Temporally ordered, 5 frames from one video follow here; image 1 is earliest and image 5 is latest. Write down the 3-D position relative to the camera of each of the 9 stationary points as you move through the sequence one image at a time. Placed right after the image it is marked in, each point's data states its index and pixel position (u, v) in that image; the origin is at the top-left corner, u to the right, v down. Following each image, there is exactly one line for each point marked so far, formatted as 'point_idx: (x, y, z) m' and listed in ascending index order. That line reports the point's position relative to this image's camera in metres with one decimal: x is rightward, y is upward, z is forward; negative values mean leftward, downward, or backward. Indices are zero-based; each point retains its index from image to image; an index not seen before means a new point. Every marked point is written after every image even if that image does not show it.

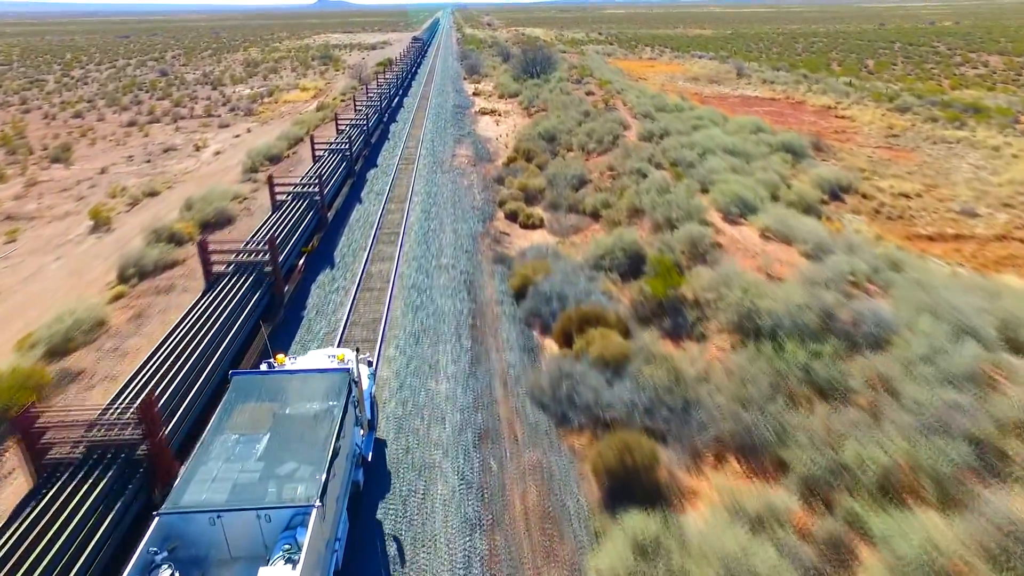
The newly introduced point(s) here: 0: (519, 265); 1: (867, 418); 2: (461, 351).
0: (+0.3, +0.6, +16.7) m
1: (+5.4, -1.9, +9.4) m
2: (-1.1, -1.3, +12.9) m
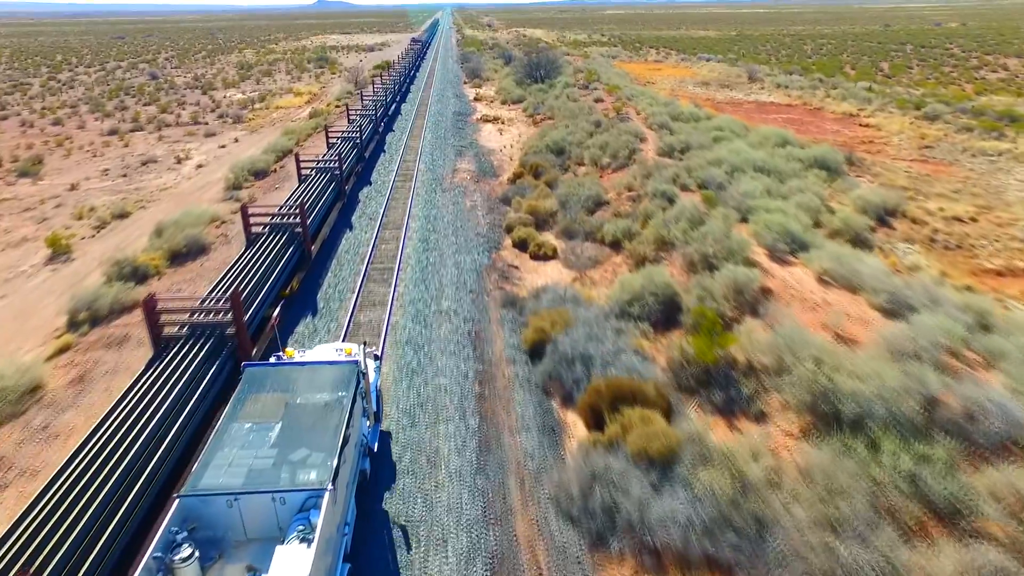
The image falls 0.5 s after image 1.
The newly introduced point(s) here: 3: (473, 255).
0: (+0.6, -0.6, +14.3) m
1: (+5.7, -3.1, +7.0) m
2: (-0.8, -2.5, +10.5) m
3: (-1.1, +0.9, +18.1) m
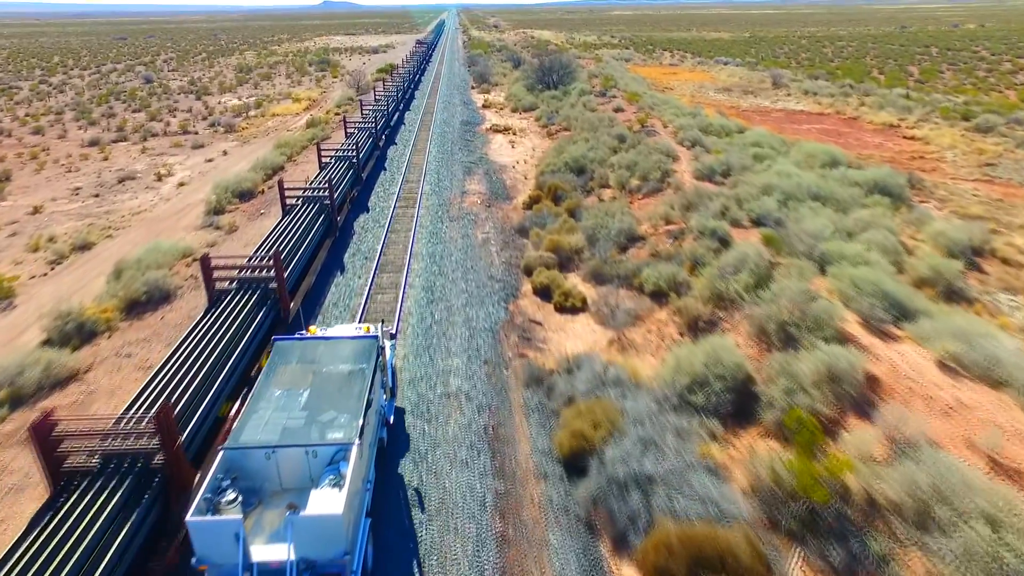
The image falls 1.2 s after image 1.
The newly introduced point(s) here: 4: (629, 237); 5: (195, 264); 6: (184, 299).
0: (+1.1, -2.0, +11.2) m
1: (+6.1, -4.5, +3.9) m
2: (-0.3, -3.9, +7.4) m
3: (-0.6, -0.5, +15.0) m
4: (+3.5, +1.5, +18.2) m
5: (-9.2, +0.7, +18.1) m
6: (-8.4, -0.3, +15.9) m
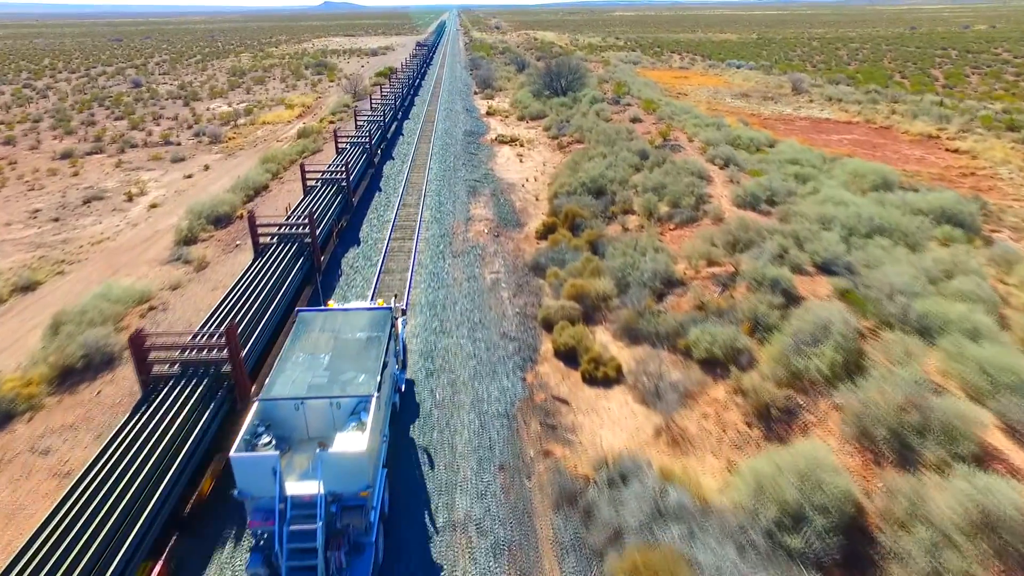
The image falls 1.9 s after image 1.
0: (+1.4, -3.3, +8.4) m
1: (+6.4, -5.9, +1.1) m
2: (+0.1, -5.2, +4.6) m
3: (-0.2, -1.8, +12.2) m
4: (+3.8, +0.2, +15.4) m
5: (-8.9, -0.6, +15.2) m
6: (-8.0, -1.6, +13.0) m
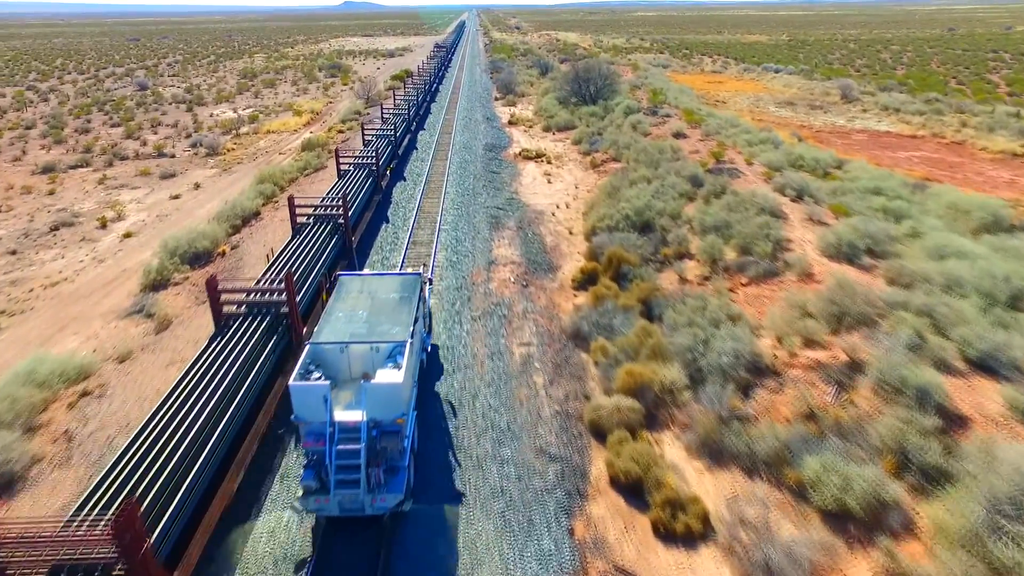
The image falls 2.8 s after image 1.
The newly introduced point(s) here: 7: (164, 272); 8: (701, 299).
0: (+1.9, -5.0, +4.7) m
1: (+6.7, -7.6, -2.7) m
2: (+0.4, -6.9, +1.0) m
3: (+0.4, -3.5, +8.6) m
4: (+4.5, -1.5, +11.7) m
5: (-8.2, -2.2, +11.8) m
6: (-7.4, -3.2, +9.6) m
7: (-9.9, +0.5, +17.8) m
8: (+4.5, -0.2, +14.4) m
